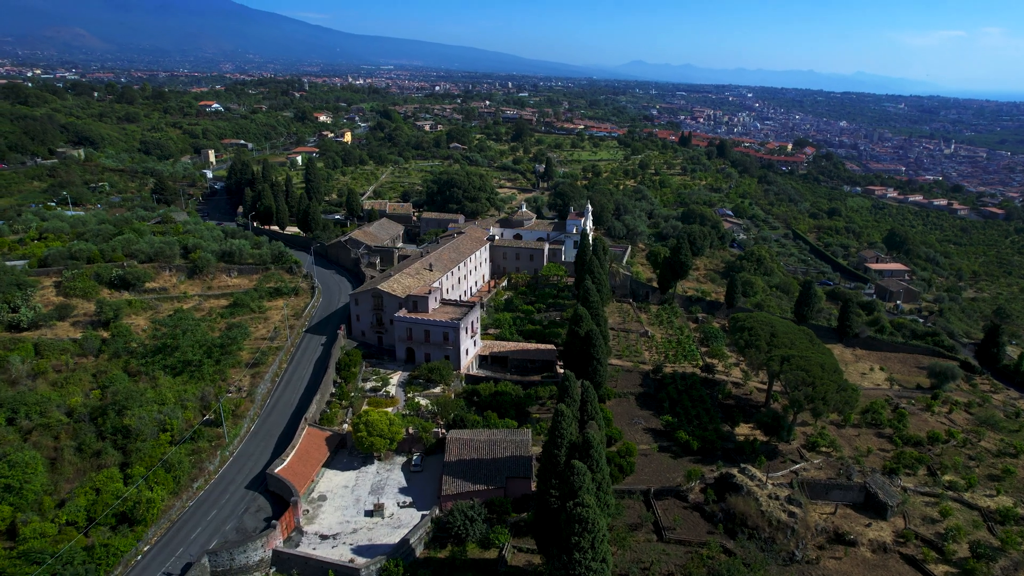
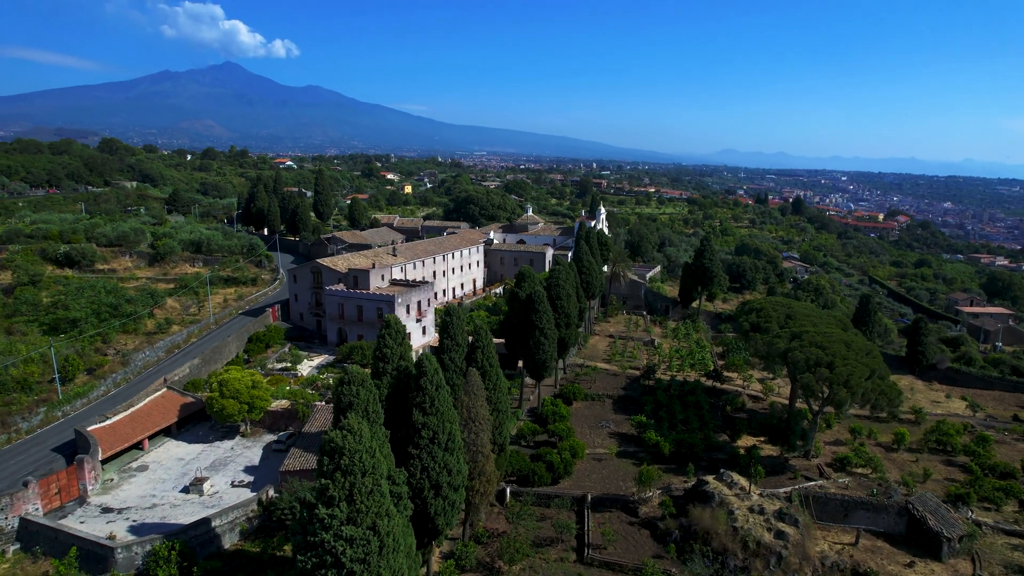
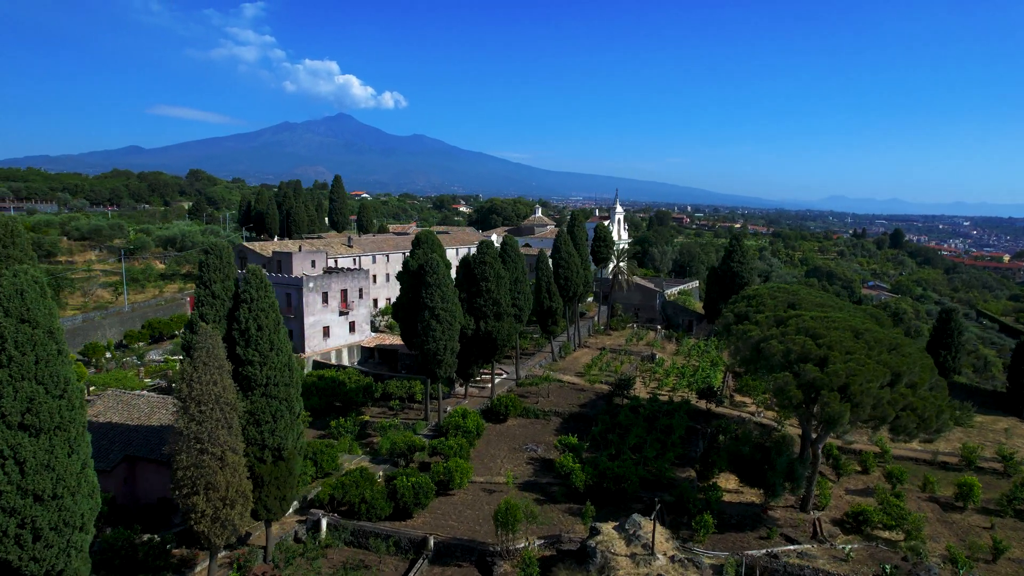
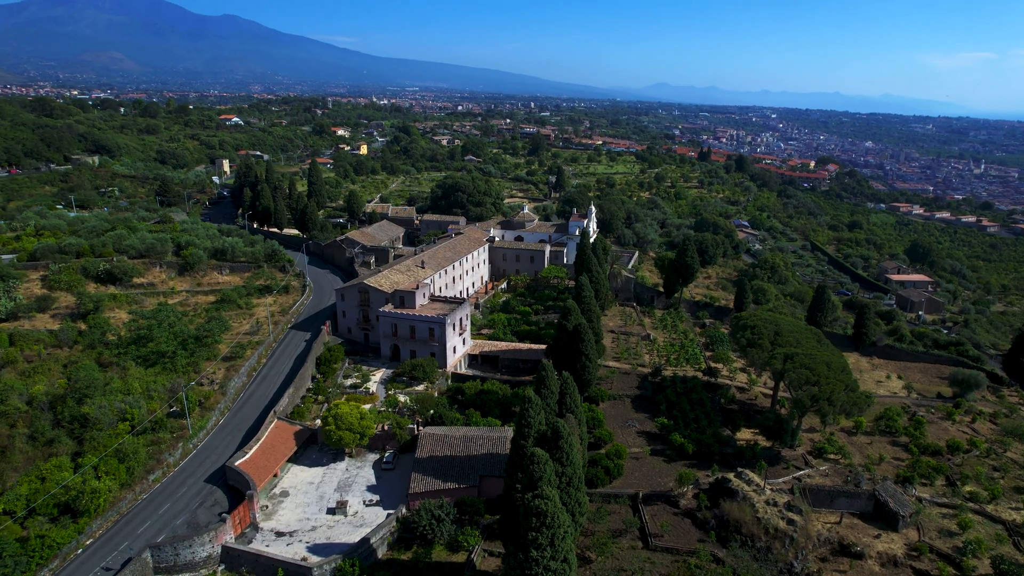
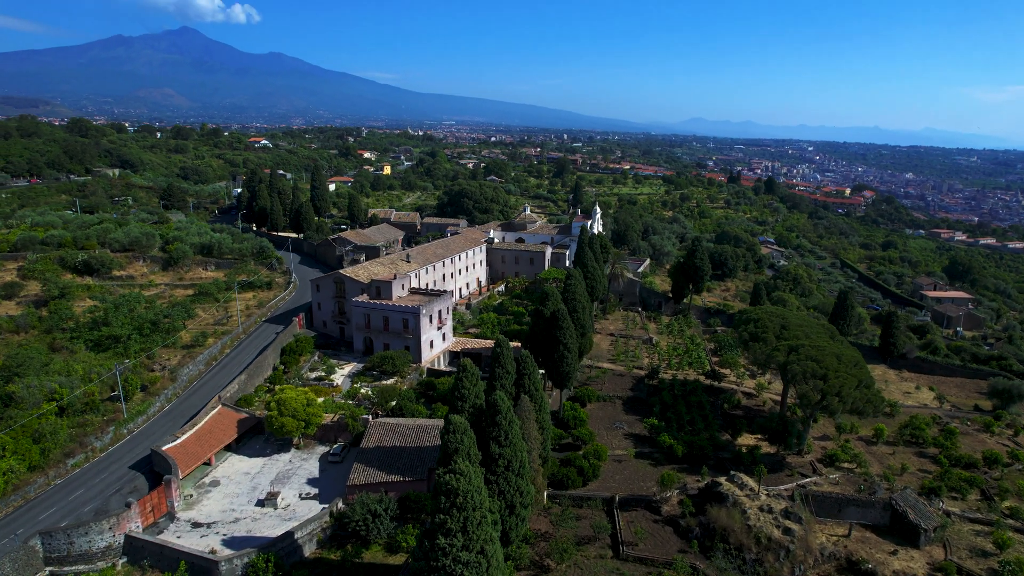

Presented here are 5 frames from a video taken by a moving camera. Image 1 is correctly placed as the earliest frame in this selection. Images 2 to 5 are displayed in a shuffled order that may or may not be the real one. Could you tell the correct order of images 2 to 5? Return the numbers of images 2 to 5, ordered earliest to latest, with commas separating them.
4, 5, 2, 3
